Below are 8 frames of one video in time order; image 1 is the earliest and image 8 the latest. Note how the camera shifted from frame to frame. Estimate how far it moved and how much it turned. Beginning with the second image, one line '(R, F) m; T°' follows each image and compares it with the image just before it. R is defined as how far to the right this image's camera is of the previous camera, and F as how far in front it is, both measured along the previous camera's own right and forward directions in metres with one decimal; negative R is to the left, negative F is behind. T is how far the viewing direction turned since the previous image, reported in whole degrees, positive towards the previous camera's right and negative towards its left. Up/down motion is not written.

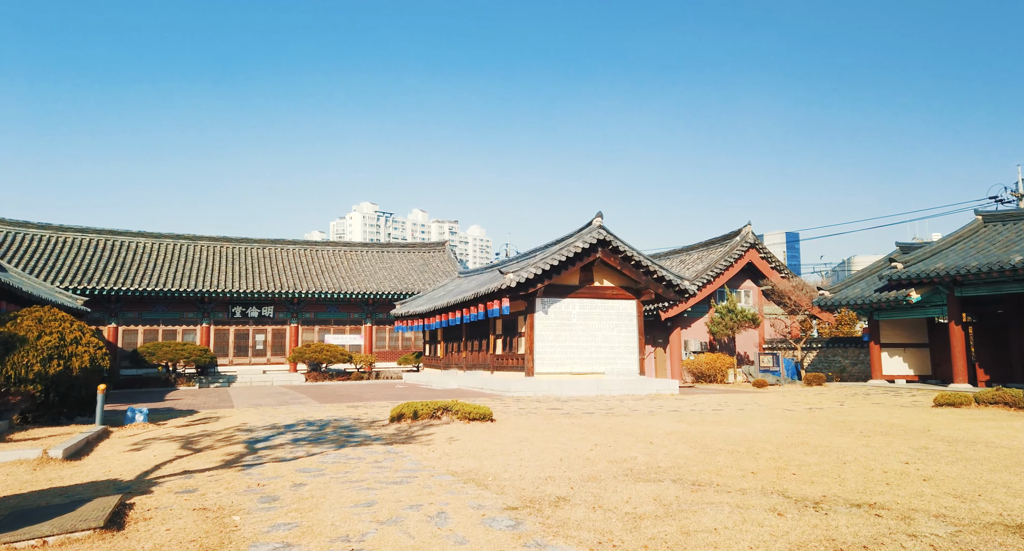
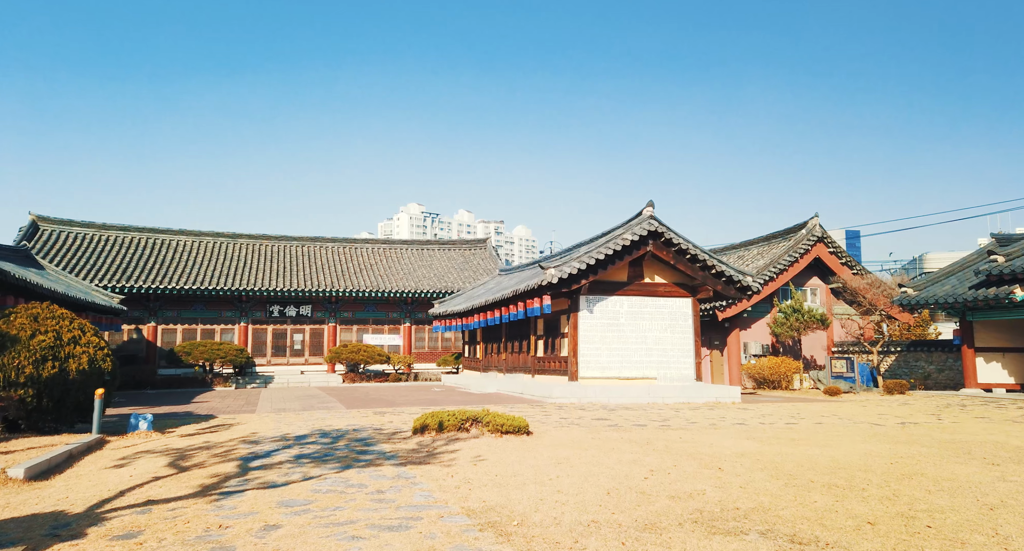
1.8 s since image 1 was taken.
(+0.1, +1.7) m; -4°
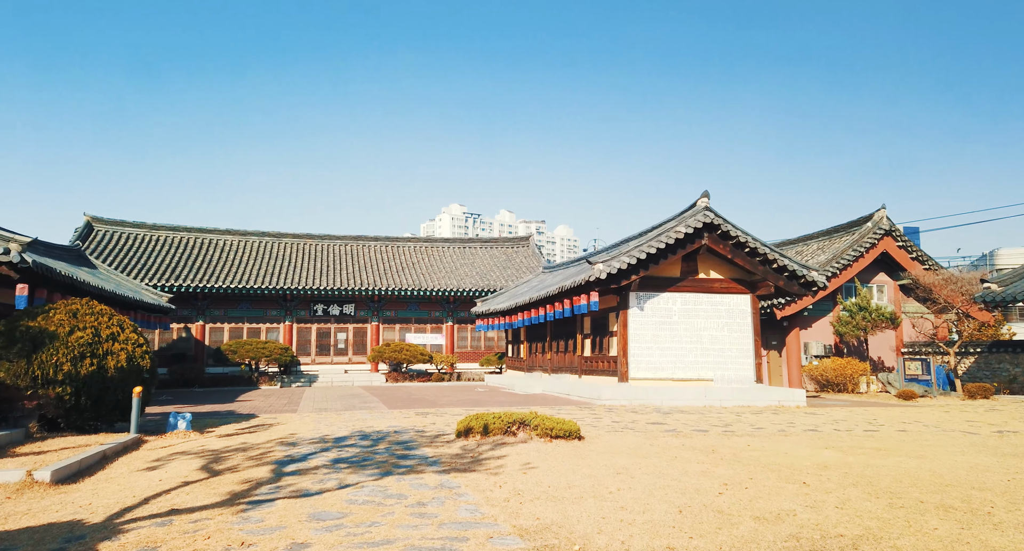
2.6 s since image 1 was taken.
(-0.1, +0.7) m; -4°
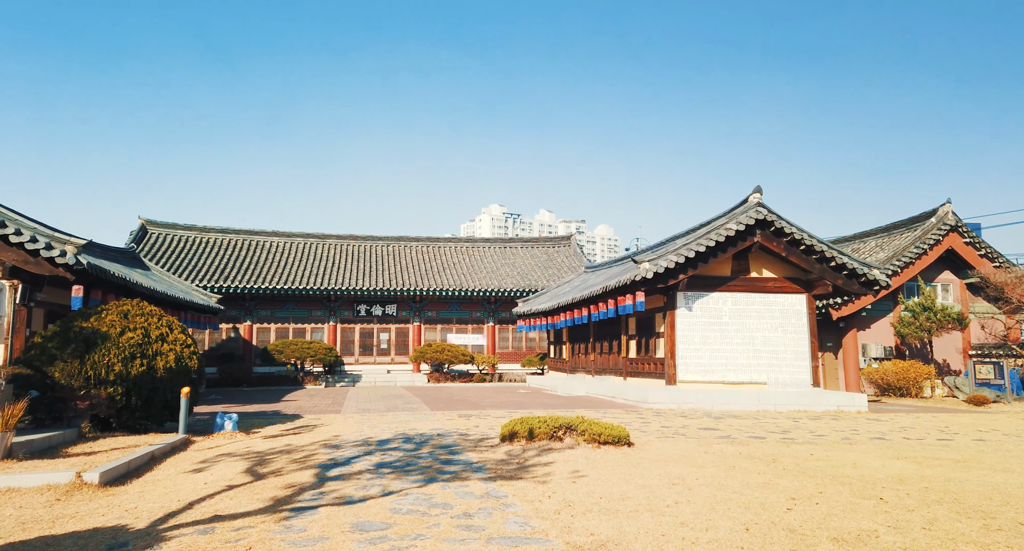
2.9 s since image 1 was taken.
(-0.1, +0.3) m; -3°
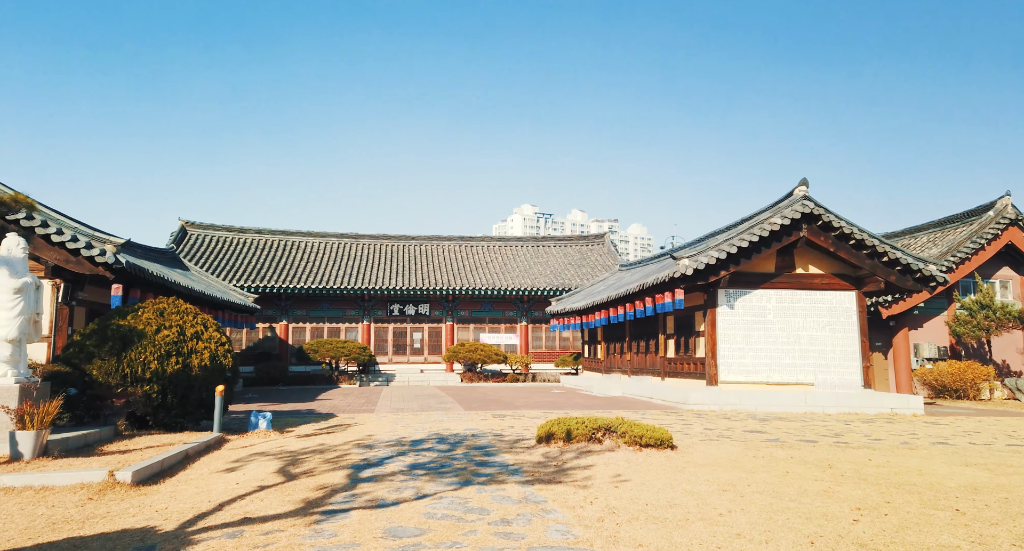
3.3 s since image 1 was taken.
(-0.1, +0.3) m; -3°
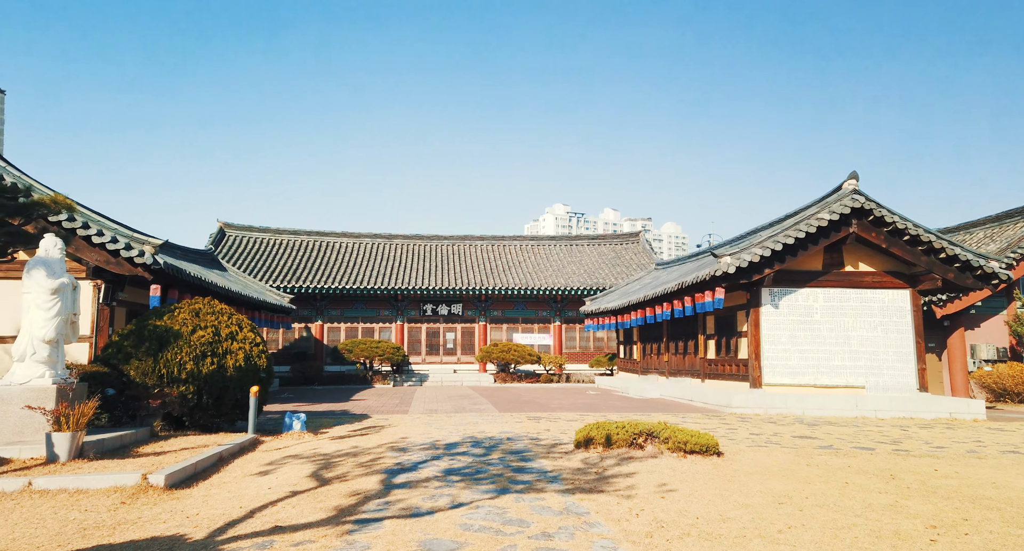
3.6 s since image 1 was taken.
(-0.1, +0.3) m; -3°
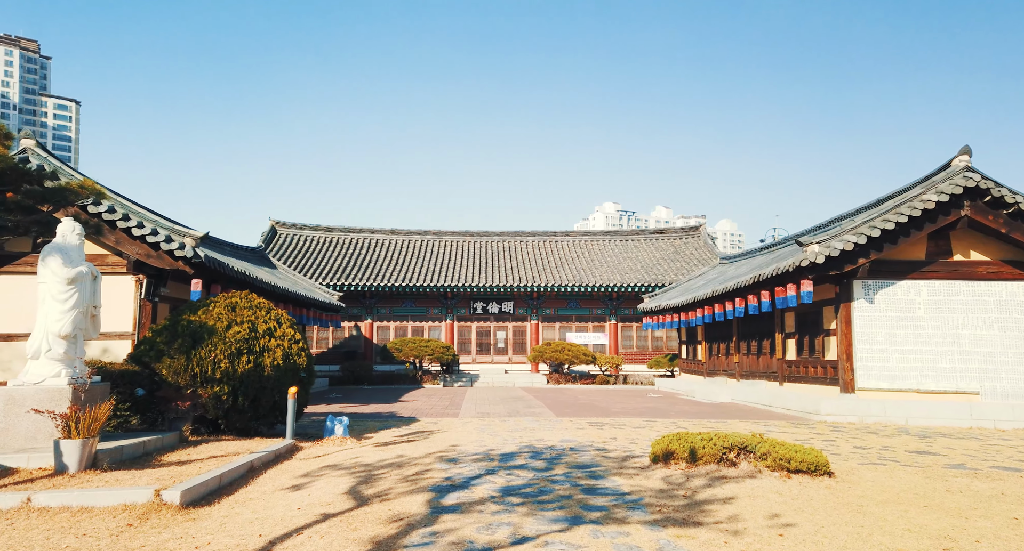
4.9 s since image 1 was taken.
(-0.2, +1.3) m; -4°
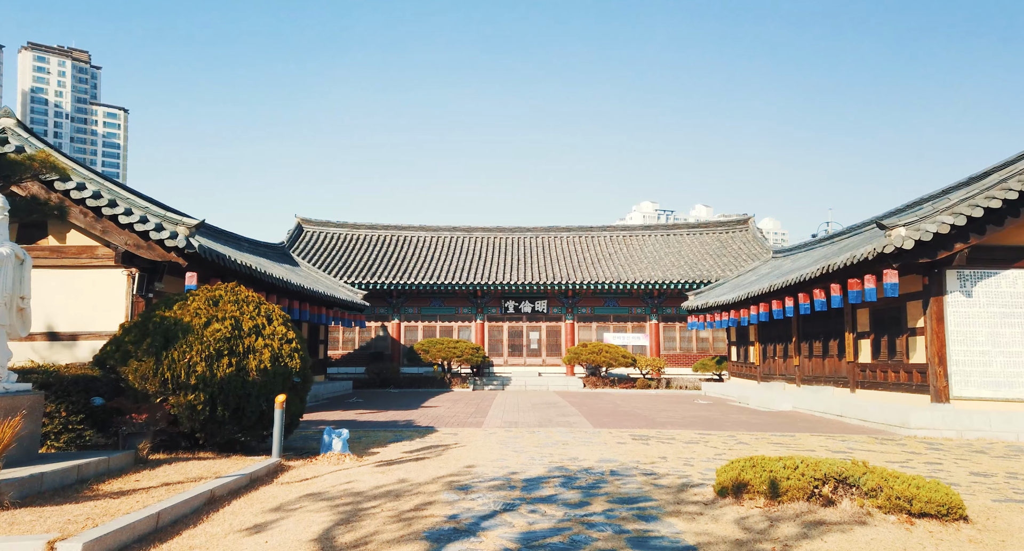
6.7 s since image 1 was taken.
(+0.1, +1.8) m; -3°
